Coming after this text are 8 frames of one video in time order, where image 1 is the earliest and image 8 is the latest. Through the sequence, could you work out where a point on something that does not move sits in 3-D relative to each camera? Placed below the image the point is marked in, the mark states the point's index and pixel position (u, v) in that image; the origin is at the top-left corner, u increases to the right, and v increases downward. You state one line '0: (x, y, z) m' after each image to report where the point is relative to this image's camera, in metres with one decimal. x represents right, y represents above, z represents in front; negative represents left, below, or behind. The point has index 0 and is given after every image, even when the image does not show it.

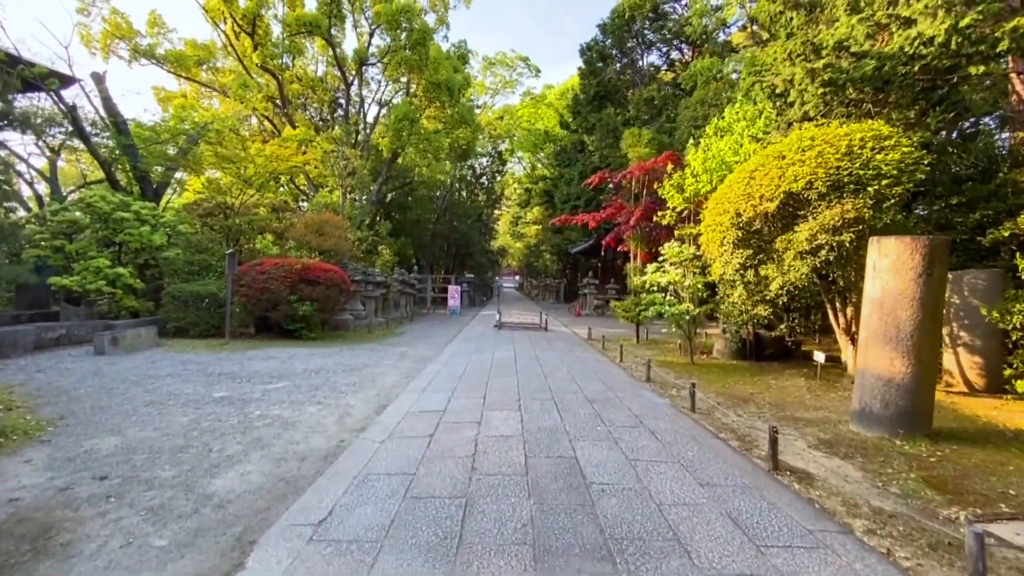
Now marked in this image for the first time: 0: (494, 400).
0: (-0.2, -1.2, +4.8) m
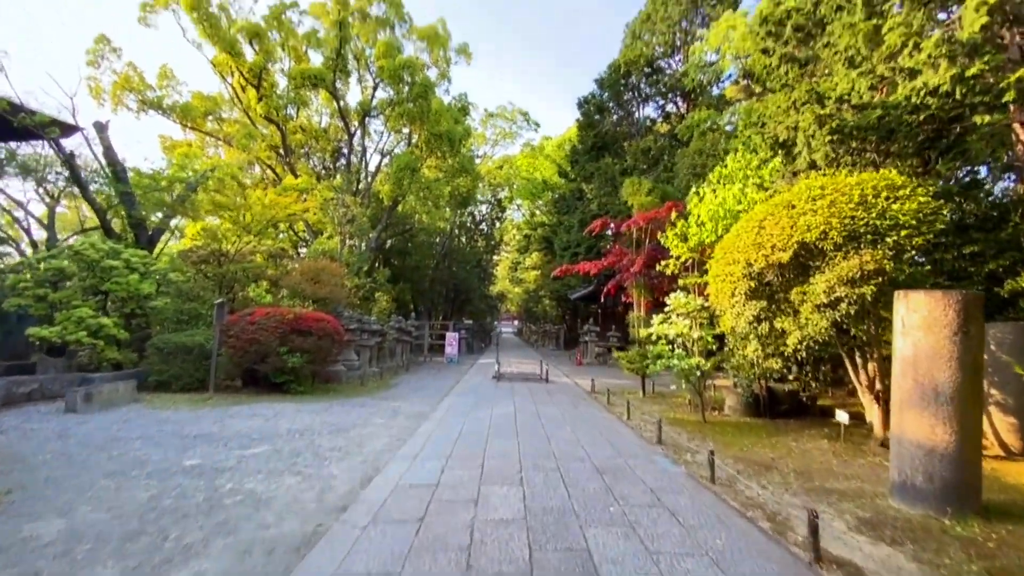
0: (-0.2, -1.7, +4.3) m
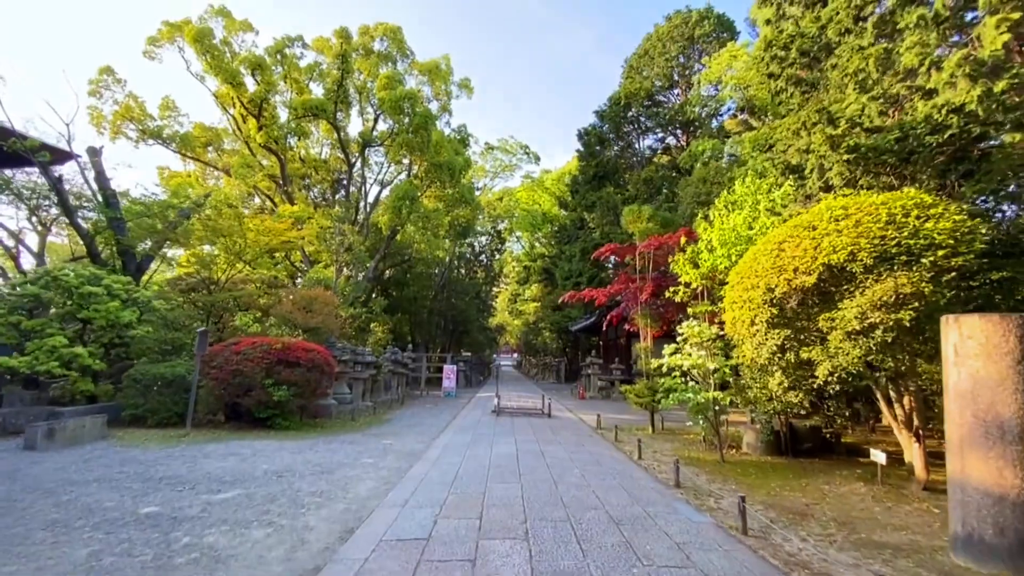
0: (-0.1, -1.9, +3.7) m
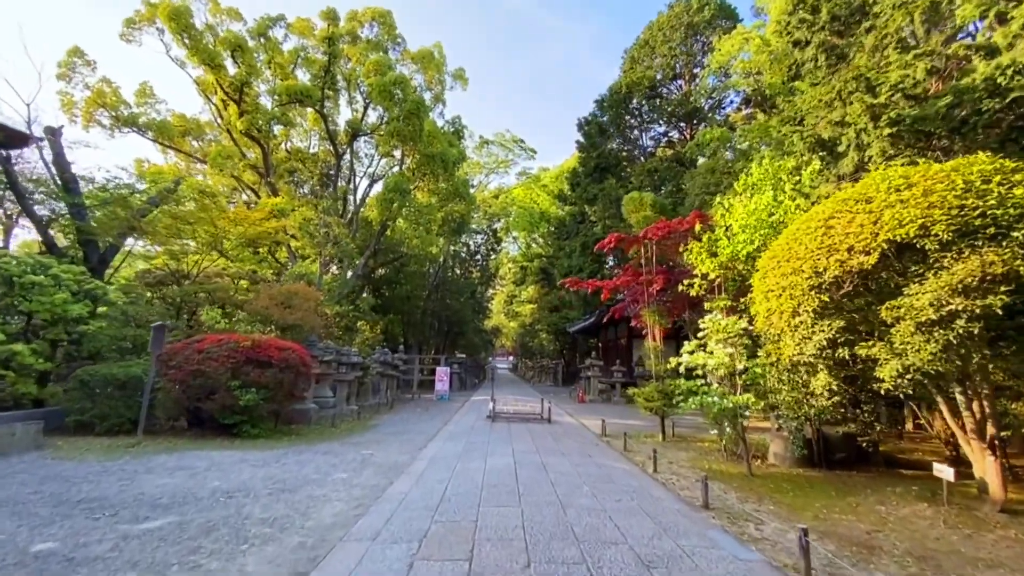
0: (-0.2, -1.7, +2.9) m
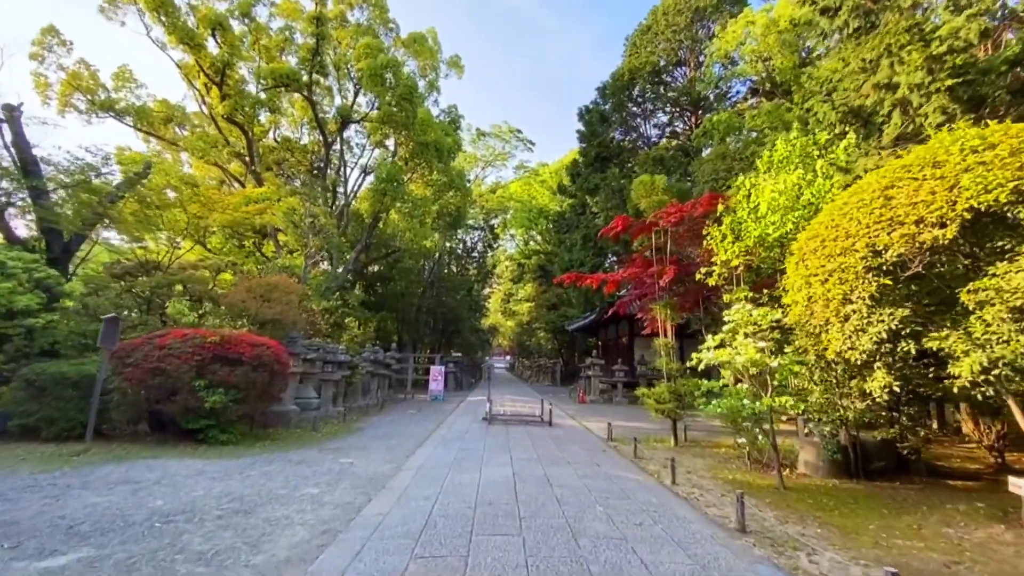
0: (-0.1, -1.6, +2.2) m
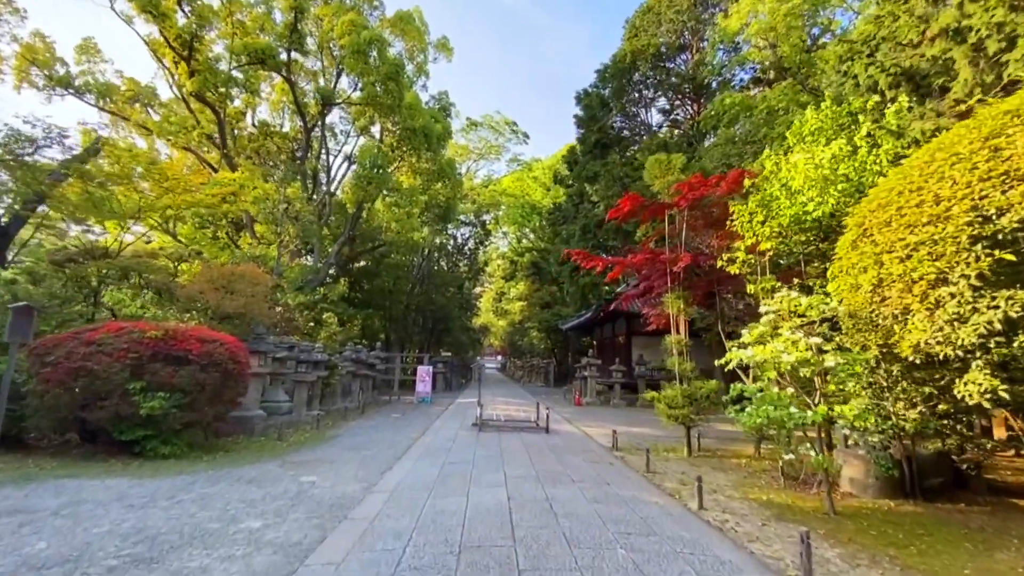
0: (-0.1, -1.4, +1.2) m
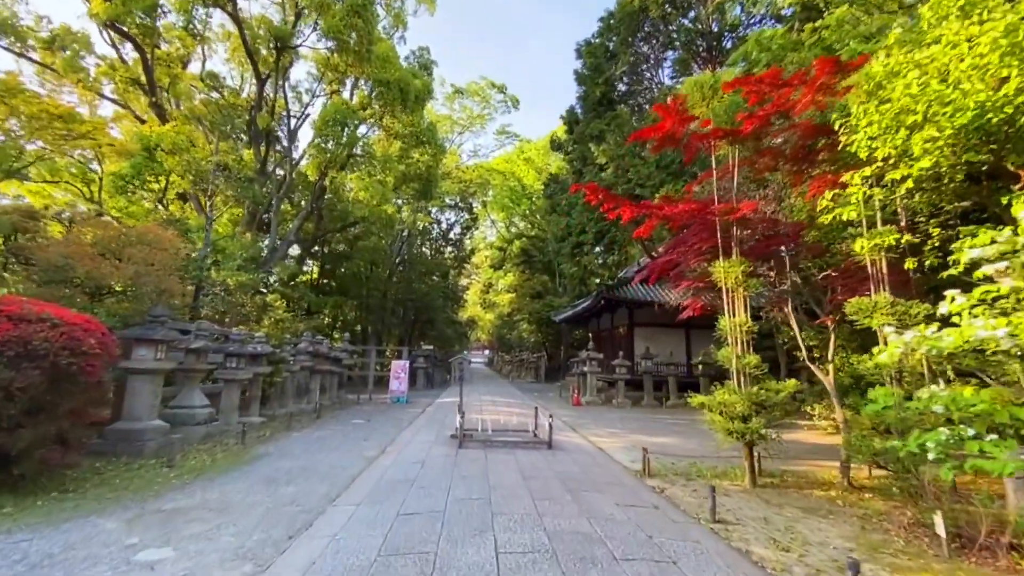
0: (-0.1, -1.1, -0.8) m
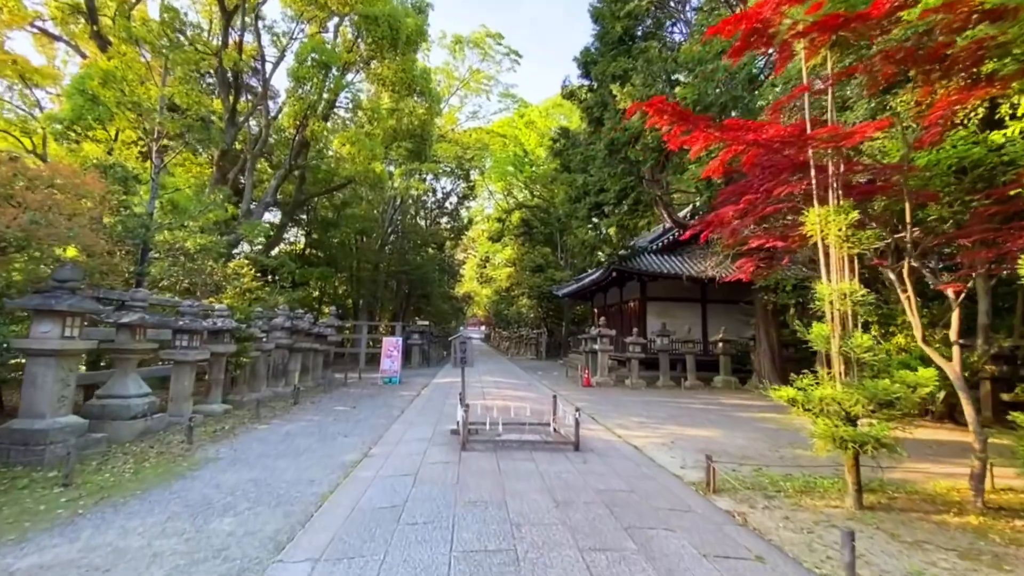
0: (+0.2, -1.0, -2.1) m
